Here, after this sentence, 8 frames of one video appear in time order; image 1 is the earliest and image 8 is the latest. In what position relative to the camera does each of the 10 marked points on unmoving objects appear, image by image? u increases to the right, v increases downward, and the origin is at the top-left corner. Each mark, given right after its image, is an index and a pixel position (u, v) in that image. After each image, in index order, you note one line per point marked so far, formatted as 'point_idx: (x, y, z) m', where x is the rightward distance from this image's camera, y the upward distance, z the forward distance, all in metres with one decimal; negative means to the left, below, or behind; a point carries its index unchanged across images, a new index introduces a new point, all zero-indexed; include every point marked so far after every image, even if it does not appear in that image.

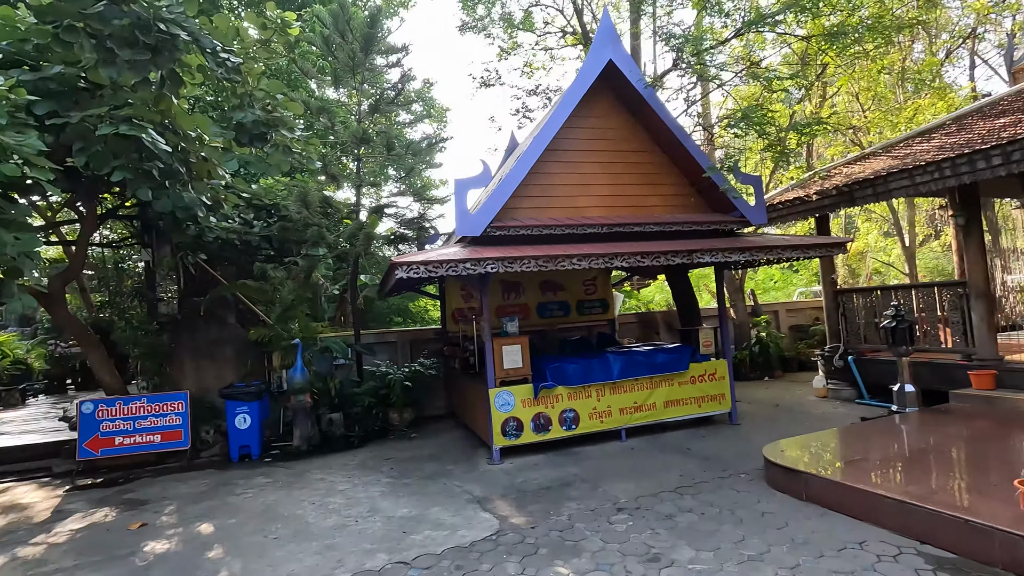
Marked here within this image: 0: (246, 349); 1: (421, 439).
0: (-4.3, -1.0, +8.5) m
1: (-1.3, -2.2, +7.7) m
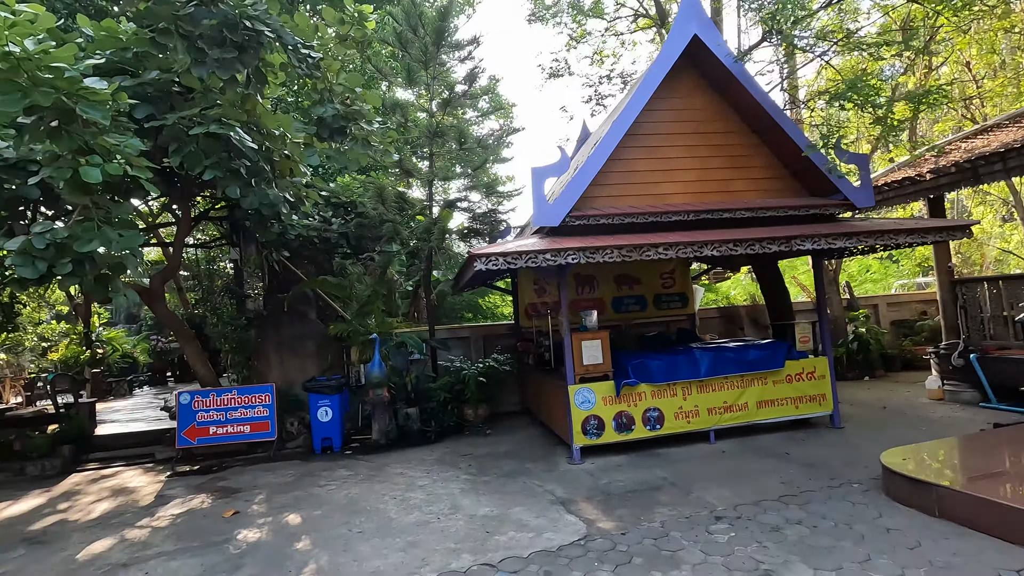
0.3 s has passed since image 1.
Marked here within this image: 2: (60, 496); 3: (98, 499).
0: (-3.1, -0.9, +8.8) m
1: (-0.2, -2.1, +7.6) m
2: (-5.3, -2.5, +6.3) m
3: (-4.7, -2.4, +6.0) m
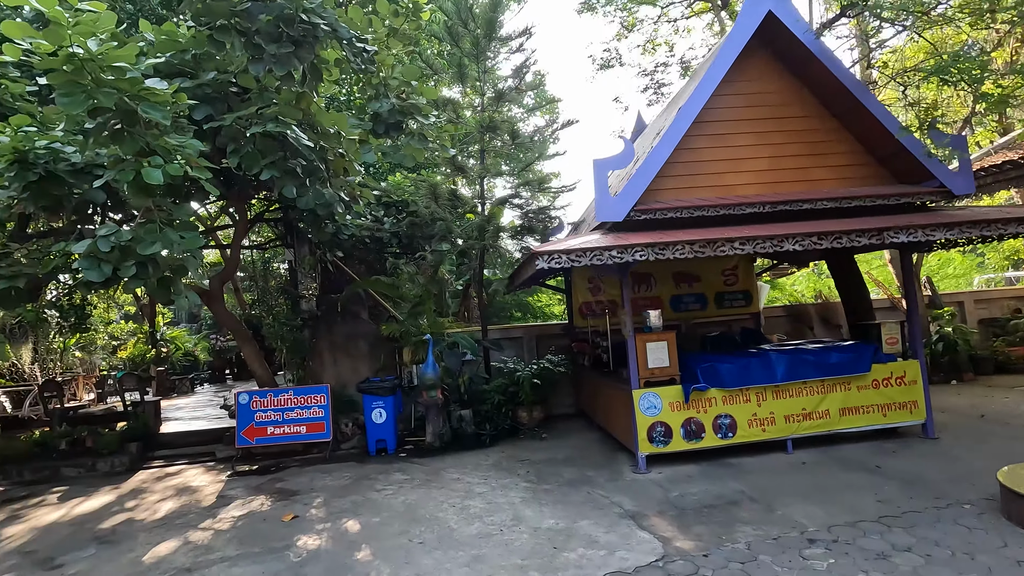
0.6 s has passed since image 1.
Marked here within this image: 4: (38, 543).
0: (-2.2, -0.9, +8.7) m
1: (+0.6, -2.1, +7.3) m
2: (-4.6, -2.5, +6.4) m
3: (-4.0, -2.4, +6.1) m
4: (-4.5, -2.4, +5.0) m
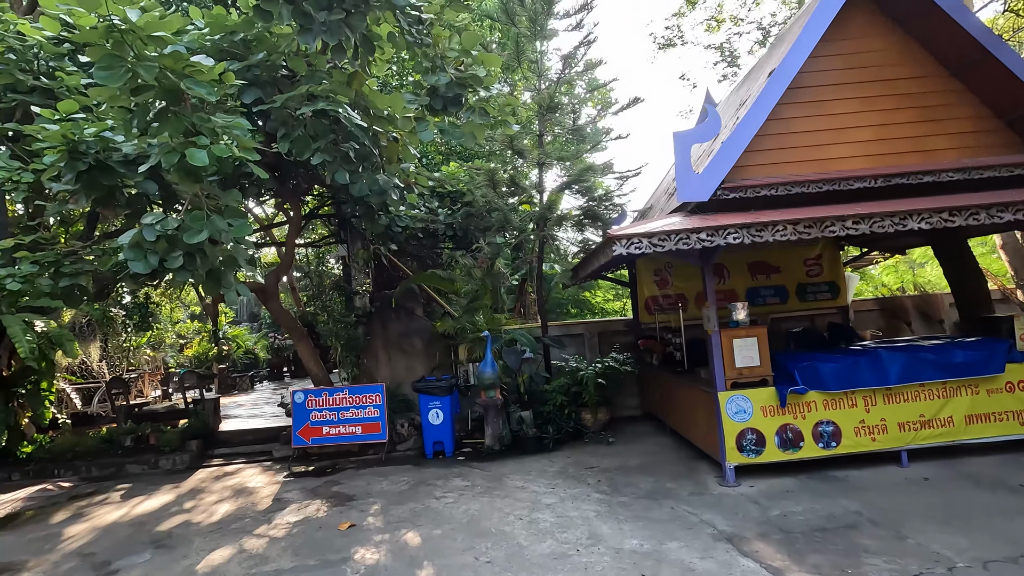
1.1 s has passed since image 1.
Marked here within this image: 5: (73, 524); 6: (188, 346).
0: (-1.2, -0.8, +8.4) m
1: (+1.4, -2.0, +6.7) m
2: (-3.9, -2.4, +6.3) m
3: (-3.3, -2.4, +6.0) m
4: (-3.8, -2.4, +4.9) m
5: (-4.6, -2.5, +5.6) m
6: (-10.3, -1.8, +17.0) m
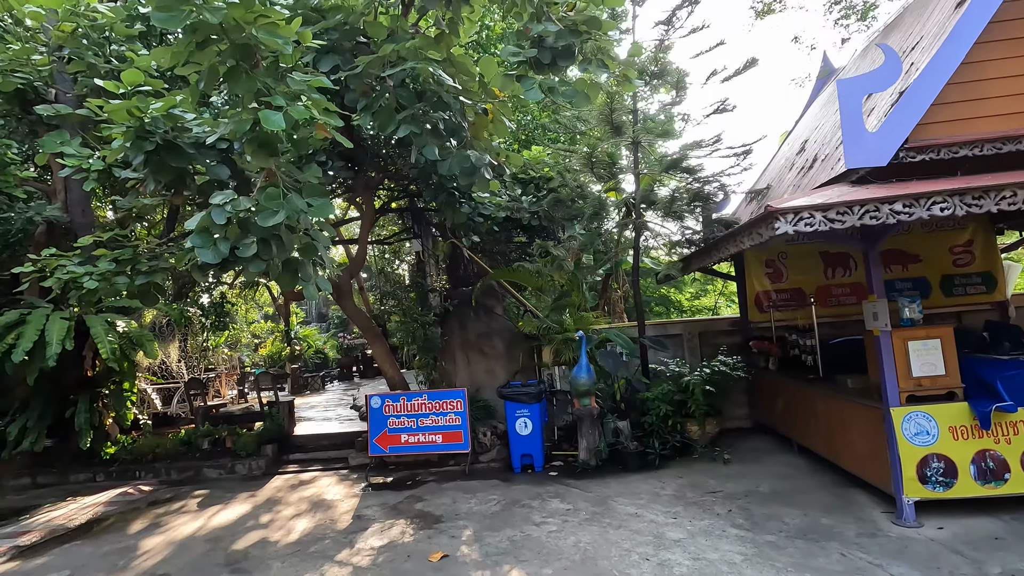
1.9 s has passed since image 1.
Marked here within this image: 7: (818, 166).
0: (+0.1, -0.8, +7.7) m
1: (+2.5, -1.9, +5.8) m
2: (-2.8, -2.4, +5.9) m
3: (-2.2, -2.3, +5.5) m
4: (-2.9, -2.3, +4.5) m
5: (-3.6, -2.5, +5.3) m
6: (-8.1, -1.9, +17.2) m
7: (+2.8, +1.1, +4.8) m
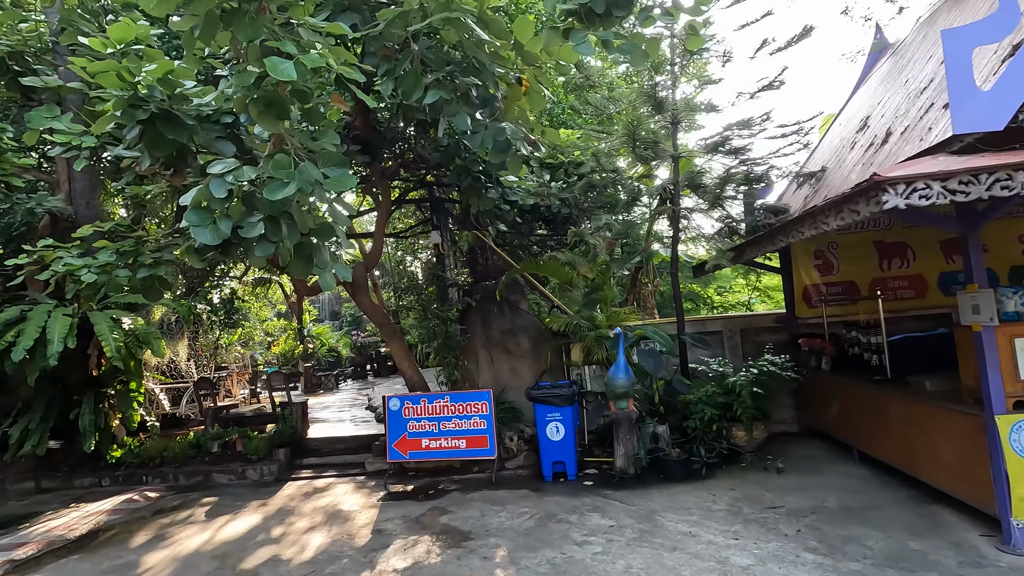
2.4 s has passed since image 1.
0: (+0.4, -0.7, +7.2) m
1: (+2.8, -1.8, +5.2) m
2: (-2.4, -2.3, +5.5) m
3: (-1.9, -2.3, +5.1) m
4: (-2.6, -2.3, +4.1) m
5: (-3.3, -2.4, +4.9) m
6: (-7.5, -1.8, +16.9) m
7: (+3.1, +1.2, +4.3) m
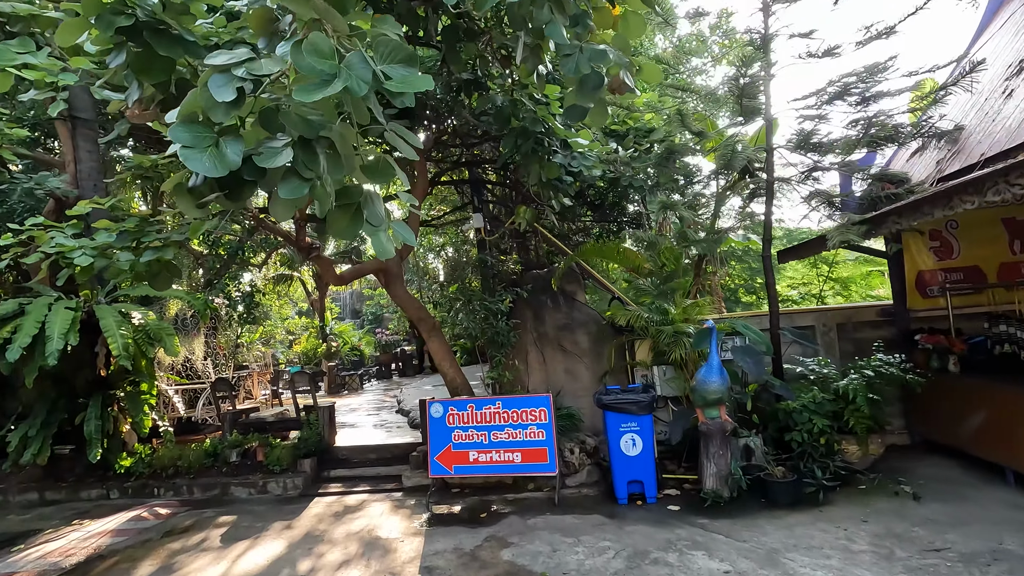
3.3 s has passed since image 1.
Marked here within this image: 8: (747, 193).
0: (+1.1, -0.6, +6.3) m
1: (+3.4, -1.7, +4.2) m
2: (-1.8, -2.2, +4.7) m
3: (-1.3, -2.1, +4.2) m
4: (-2.0, -2.1, +3.2) m
5: (-2.7, -2.3, +4.1) m
6: (-6.5, -1.6, +16.2) m
7: (+3.6, +1.3, +3.2) m
8: (+2.5, +1.0, +5.8) m
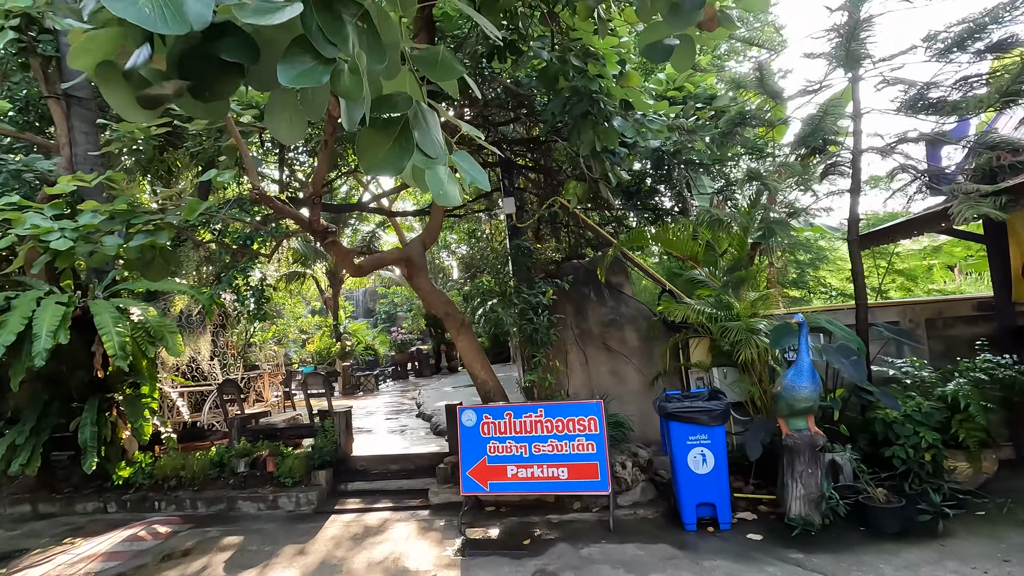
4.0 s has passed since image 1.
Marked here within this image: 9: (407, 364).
0: (+1.5, -0.5, +5.5) m
1: (+3.8, -1.6, +3.4) m
2: (-1.5, -2.1, +4.0) m
3: (-1.0, -2.1, +3.5) m
4: (-1.7, -2.1, +2.6) m
5: (-2.4, -2.2, +3.4) m
6: (-5.9, -1.5, +15.6) m
7: (+4.0, +1.4, +2.5) m
8: (+2.9, +1.1, +5.1) m
9: (-3.2, -2.3, +16.3) m
